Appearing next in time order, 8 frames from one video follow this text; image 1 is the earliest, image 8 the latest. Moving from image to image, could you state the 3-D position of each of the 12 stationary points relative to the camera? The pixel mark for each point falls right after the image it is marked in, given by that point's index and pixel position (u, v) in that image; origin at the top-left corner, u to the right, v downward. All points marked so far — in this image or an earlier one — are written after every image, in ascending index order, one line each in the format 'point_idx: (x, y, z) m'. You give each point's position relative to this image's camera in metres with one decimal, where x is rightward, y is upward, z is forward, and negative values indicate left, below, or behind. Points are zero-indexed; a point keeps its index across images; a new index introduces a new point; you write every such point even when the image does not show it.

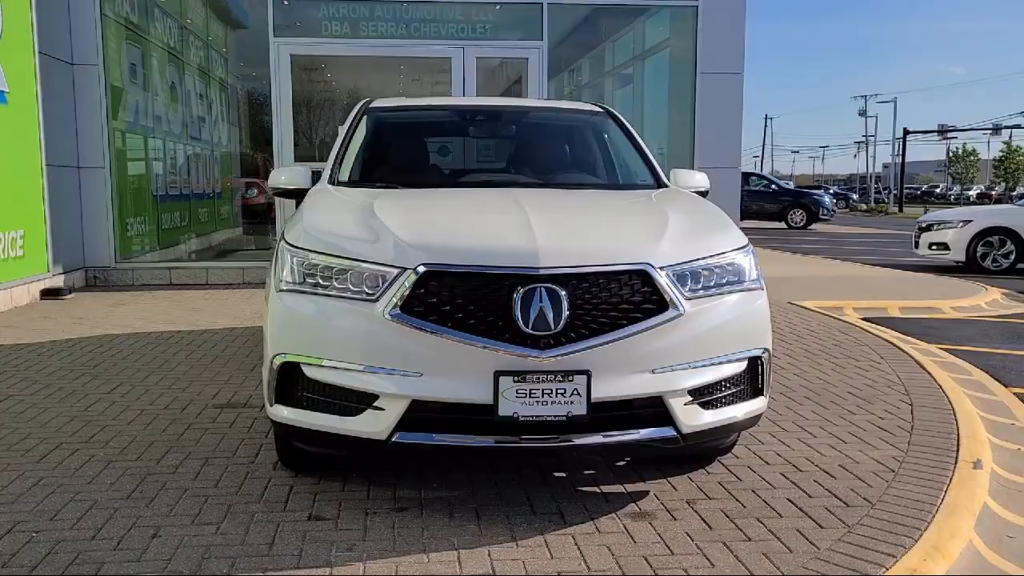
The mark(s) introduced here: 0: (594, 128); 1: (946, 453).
0: (+0.5, +1.0, +5.2) m
1: (+2.2, -0.8, +4.4) m
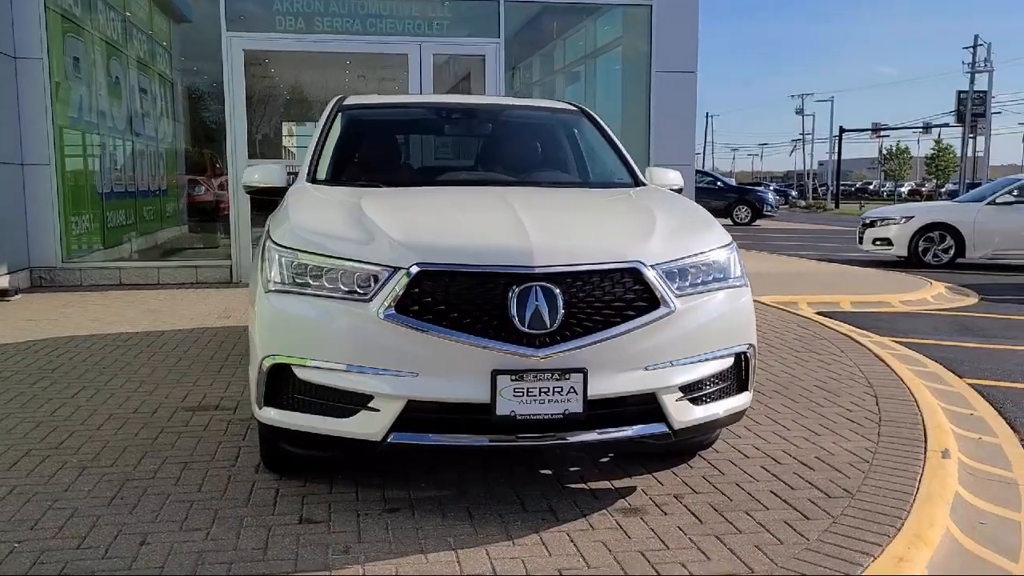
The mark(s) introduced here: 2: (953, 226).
0: (+0.4, +1.0, +5.2) m
1: (+2.1, -0.8, +4.5) m
2: (+7.7, +1.1, +15.2) m
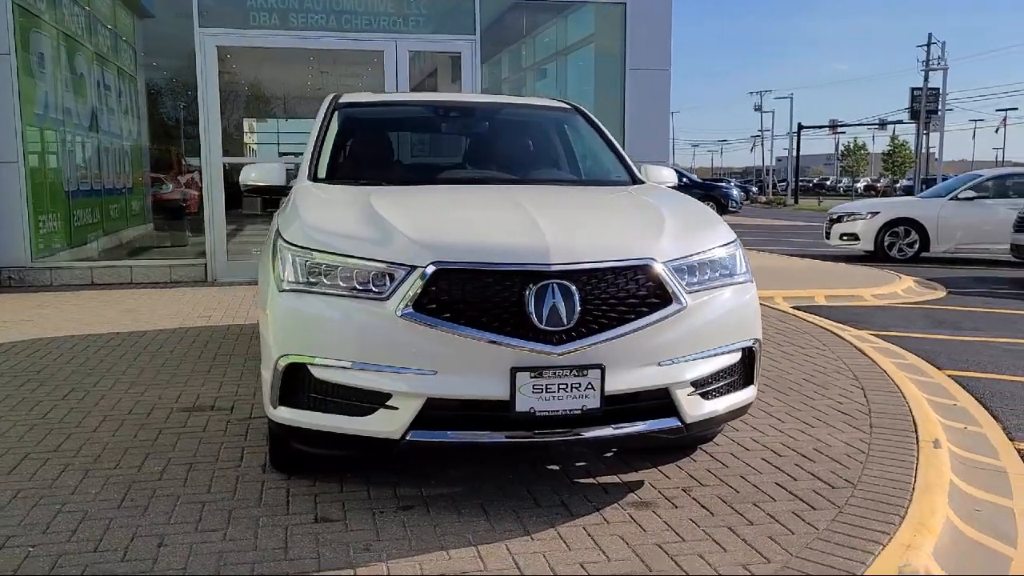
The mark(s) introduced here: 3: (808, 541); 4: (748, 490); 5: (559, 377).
0: (+0.3, +1.0, +5.2) m
1: (+2.1, -0.8, +4.7) m
2: (+7.2, +1.2, +15.5) m
3: (+1.1, -0.9, +3.2) m
4: (+1.0, -0.9, +3.7) m
5: (+0.2, -0.3, +3.1) m
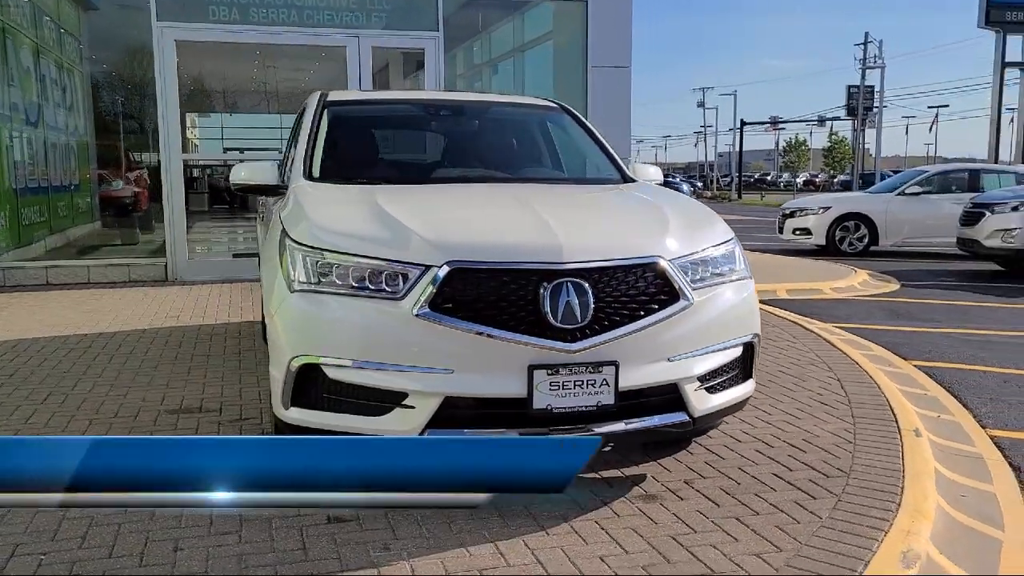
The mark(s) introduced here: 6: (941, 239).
0: (+0.3, +1.0, +5.3) m
1: (+2.1, -0.8, +4.8) m
2: (+6.5, +1.3, +15.9) m
3: (+1.2, -0.9, +3.3) m
4: (+1.0, -0.9, +3.8) m
5: (+0.2, -0.3, +3.2) m
6: (+7.7, +0.9, +15.6) m
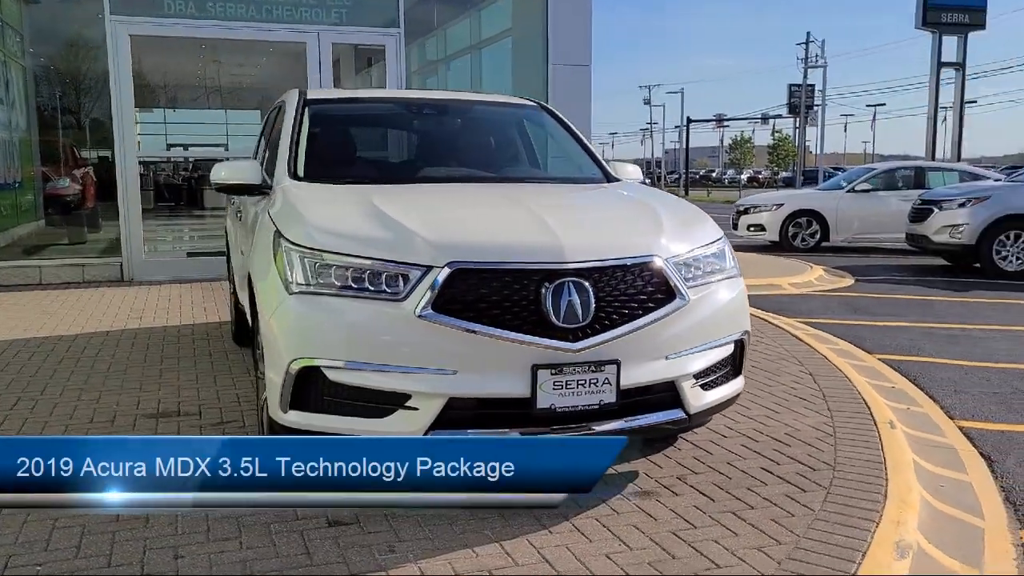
0: (+0.1, +1.0, +5.3) m
1: (+2.0, -0.7, +4.9) m
2: (+5.8, +1.4, +16.3) m
3: (+1.2, -0.9, +3.4) m
4: (+1.0, -0.8, +3.9) m
5: (+0.2, -0.3, +3.2) m
6: (+7.0, +1.0, +16.0) m
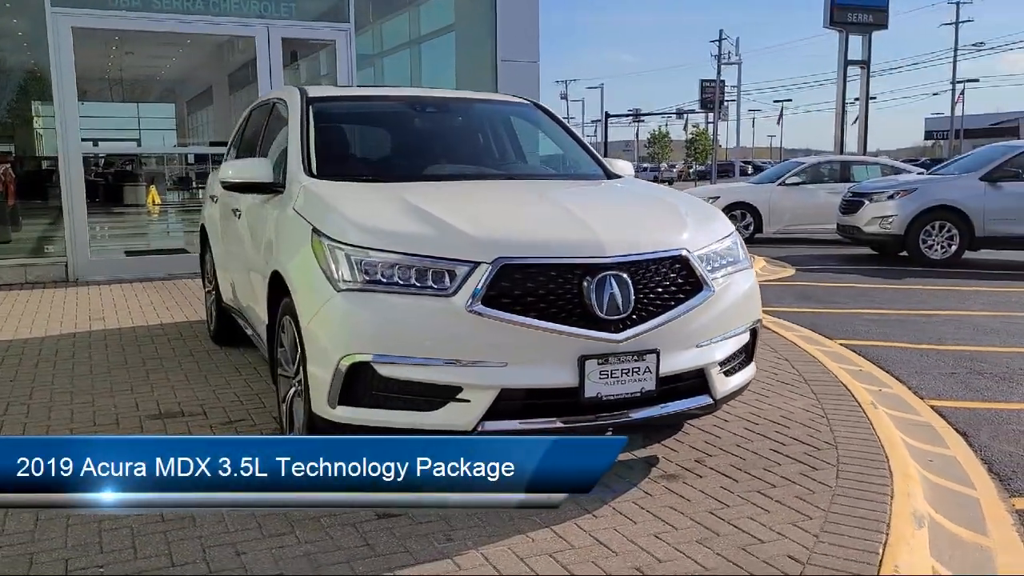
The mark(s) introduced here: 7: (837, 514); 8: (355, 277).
0: (+0.1, +1.1, +5.4) m
1: (+2.0, -0.7, +5.2) m
2: (+4.7, +1.6, +16.8) m
3: (+1.3, -0.9, +3.6) m
4: (+1.1, -0.8, +4.1) m
5: (+0.4, -0.3, +3.3) m
6: (+6.0, +1.2, +16.7) m
7: (+1.3, -0.9, +3.4) m
8: (-0.6, 0.0, +3.3) m
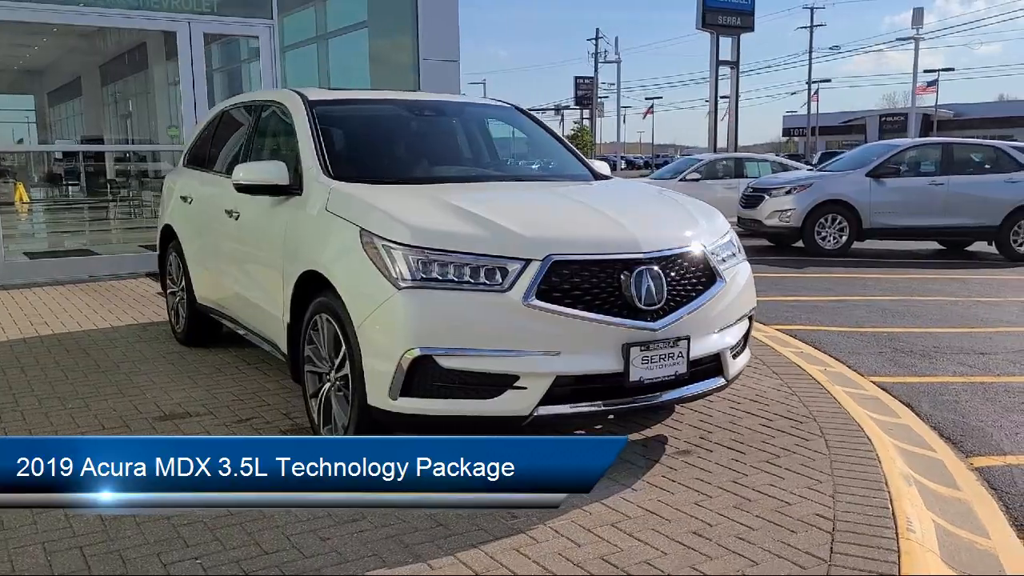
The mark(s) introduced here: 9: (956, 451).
0: (0.0, +1.1, +5.7) m
1: (+1.9, -0.6, +5.8) m
2: (+3.0, +1.8, +17.6) m
3: (+1.5, -0.8, +4.1) m
4: (+1.2, -0.8, +4.5) m
5: (+0.6, -0.3, +3.7) m
6: (+4.3, +1.4, +17.6) m
7: (+1.5, -0.8, +3.9) m
8: (-0.4, +0.1, +3.5) m
9: (+2.4, -0.9, +4.7) m
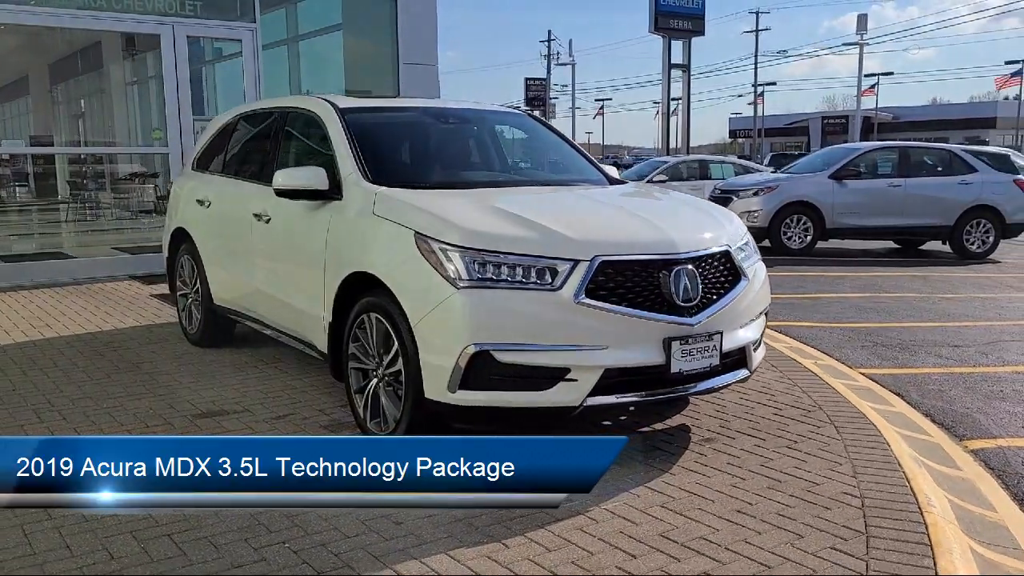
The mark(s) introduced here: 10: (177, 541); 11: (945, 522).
0: (+0.1, +1.1, +5.9) m
1: (+2.0, -0.6, +6.1) m
2: (+2.5, +1.8, +18.0) m
3: (+1.7, -0.8, +4.4) m
4: (+1.4, -0.7, +4.8) m
5: (+0.8, -0.2, +3.9) m
6: (+3.7, +1.4, +18.1) m
7: (+1.7, -0.8, +4.2) m
8: (-0.2, +0.1, +3.7) m
9: (+2.6, -0.9, +5.0) m
10: (-1.2, -0.9, +3.2) m
11: (+1.8, -0.9, +3.5) m
